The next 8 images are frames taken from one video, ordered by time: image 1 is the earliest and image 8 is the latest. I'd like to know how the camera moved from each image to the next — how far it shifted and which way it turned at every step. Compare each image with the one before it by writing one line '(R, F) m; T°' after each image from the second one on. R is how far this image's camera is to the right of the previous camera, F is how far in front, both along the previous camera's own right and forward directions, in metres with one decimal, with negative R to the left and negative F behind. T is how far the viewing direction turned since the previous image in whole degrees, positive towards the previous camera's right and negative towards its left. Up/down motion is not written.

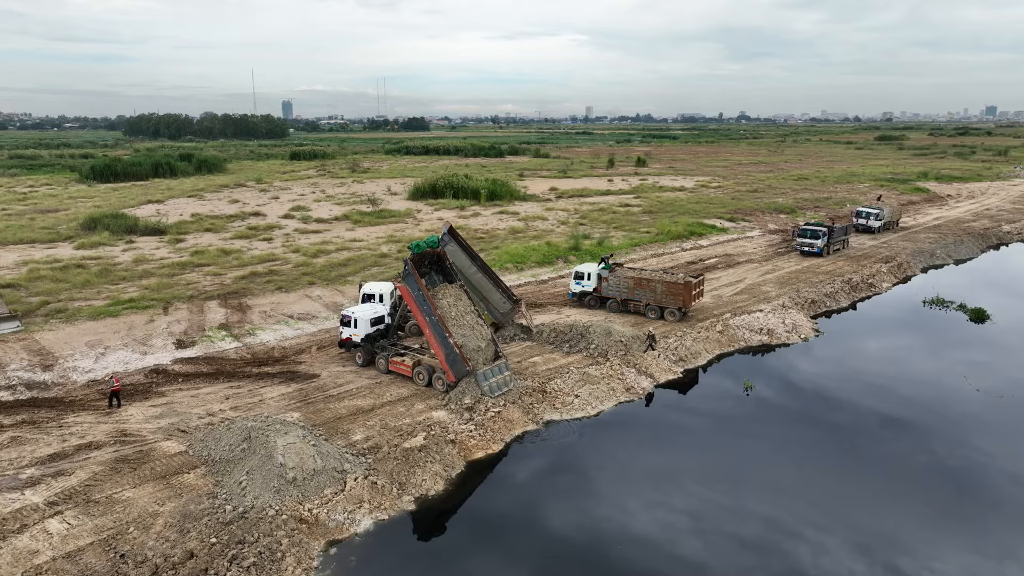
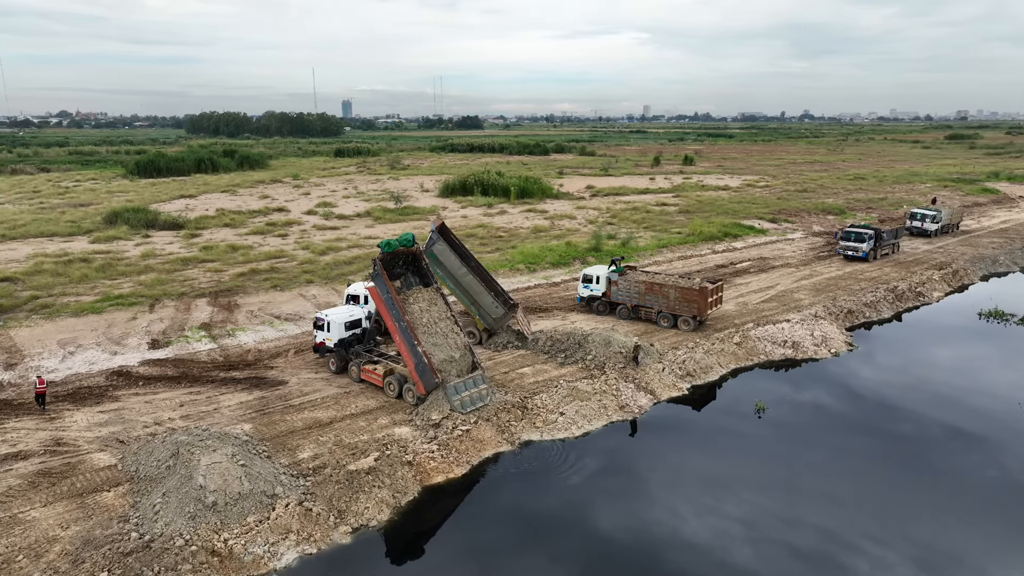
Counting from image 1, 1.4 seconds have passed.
(+1.7, +1.9) m; -4°
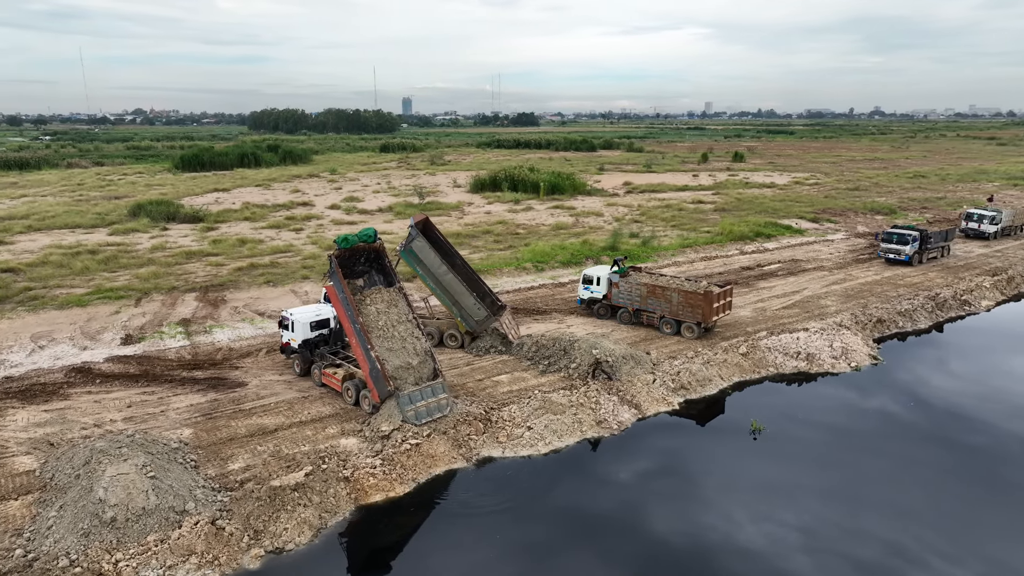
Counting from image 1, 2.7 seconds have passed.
(+2.0, +1.5) m; -4°
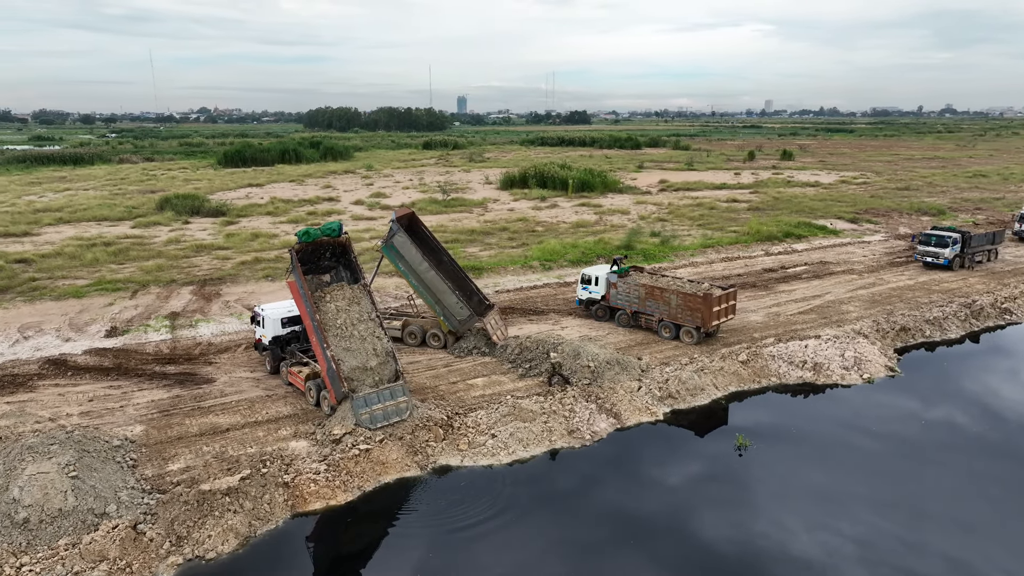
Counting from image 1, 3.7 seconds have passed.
(+1.8, +1.0) m; -4°
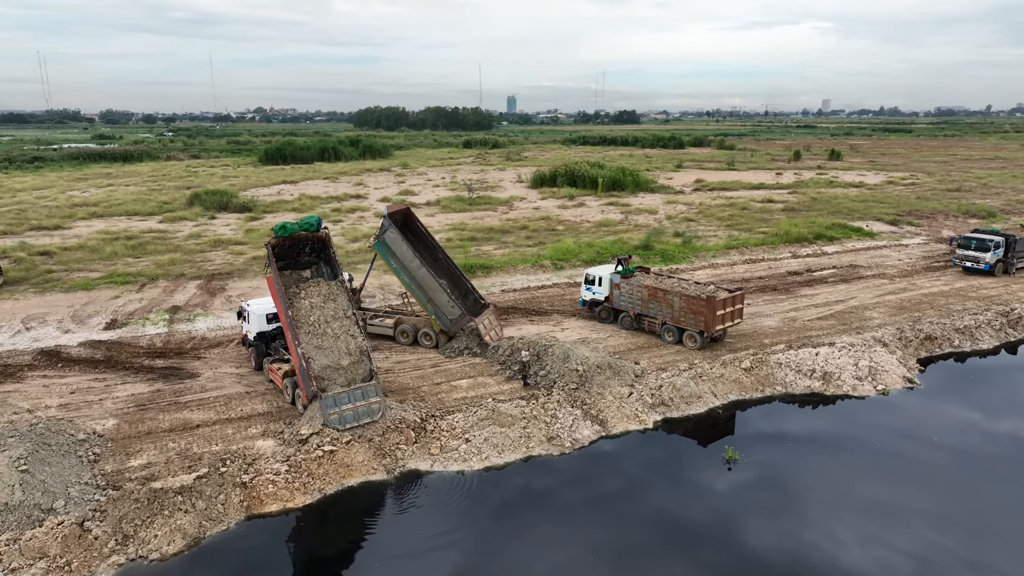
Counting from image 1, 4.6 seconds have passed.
(+1.4, +0.7) m; -4°
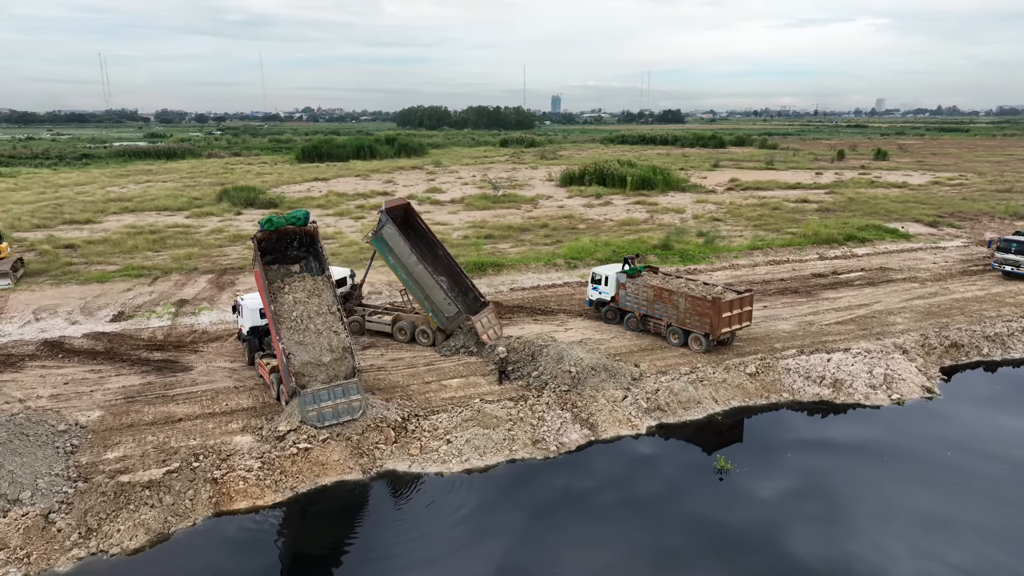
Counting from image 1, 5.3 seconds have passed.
(+1.1, +0.5) m; -3°
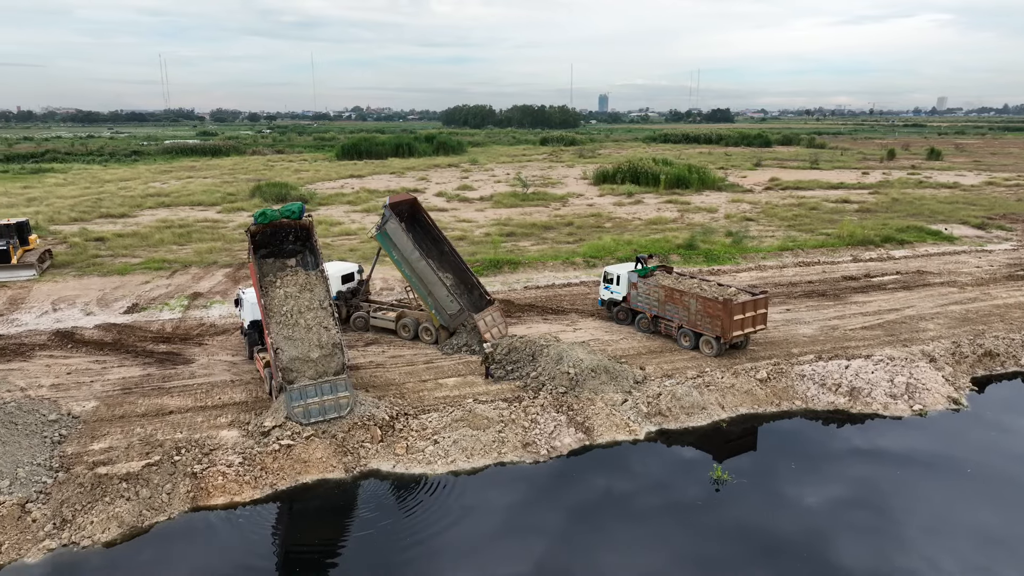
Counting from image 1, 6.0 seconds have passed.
(+1.0, +0.5) m; -4°
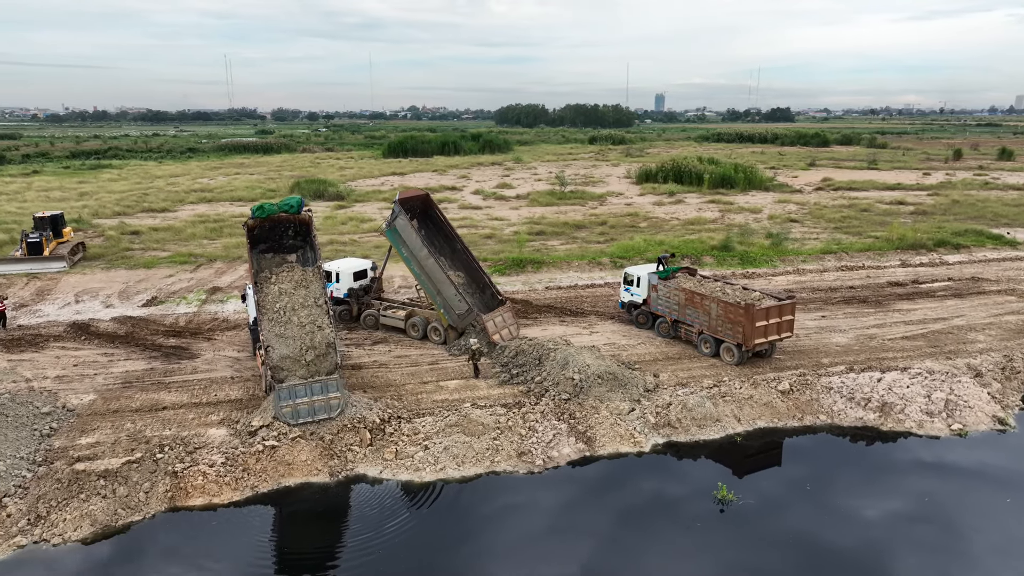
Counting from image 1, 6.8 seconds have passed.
(+1.0, +0.7) m; -4°
